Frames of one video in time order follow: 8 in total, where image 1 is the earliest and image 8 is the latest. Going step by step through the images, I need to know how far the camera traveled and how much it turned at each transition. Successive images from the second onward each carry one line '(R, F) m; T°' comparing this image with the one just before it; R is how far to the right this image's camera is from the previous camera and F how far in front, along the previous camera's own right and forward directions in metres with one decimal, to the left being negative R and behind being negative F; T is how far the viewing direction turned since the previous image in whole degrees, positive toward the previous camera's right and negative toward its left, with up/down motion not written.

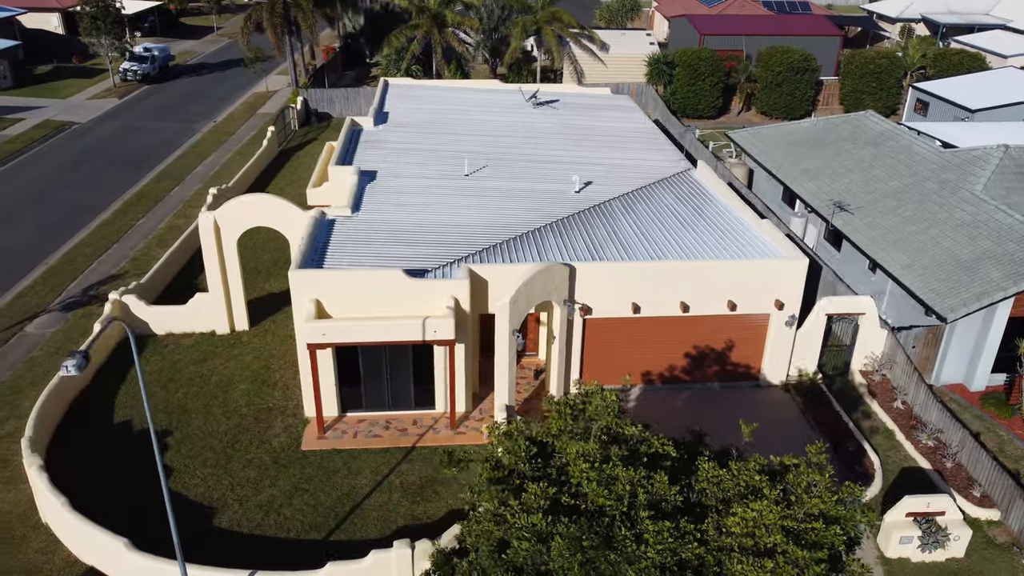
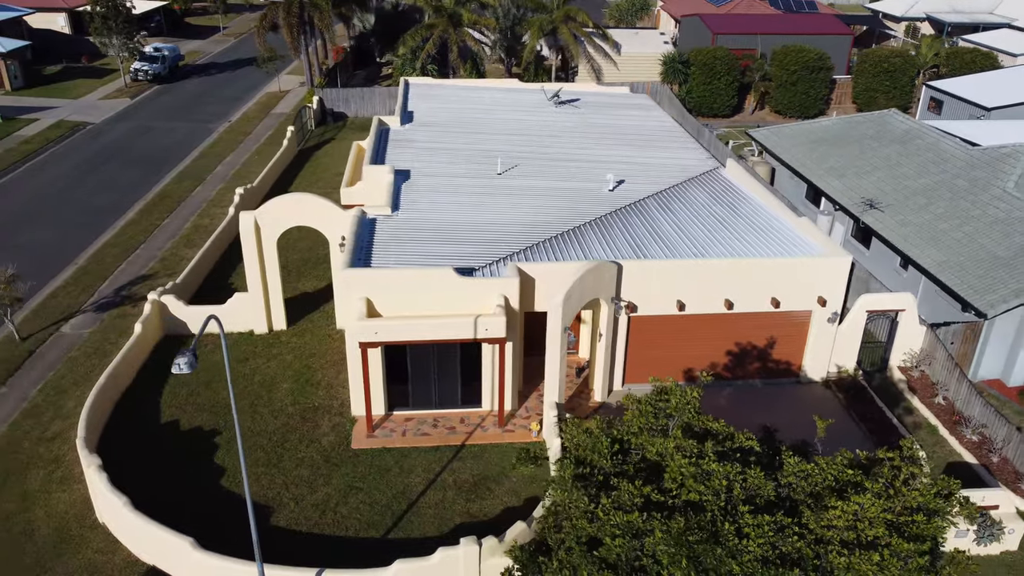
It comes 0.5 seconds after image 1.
(-1.3, -0.1) m; +1°
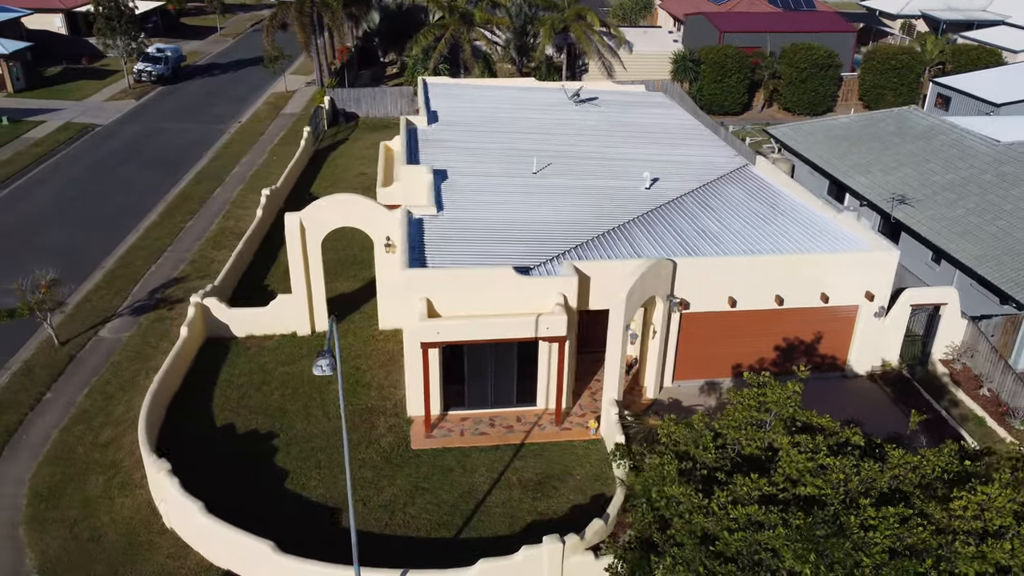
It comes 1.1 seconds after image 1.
(-1.7, 0.0) m; +1°
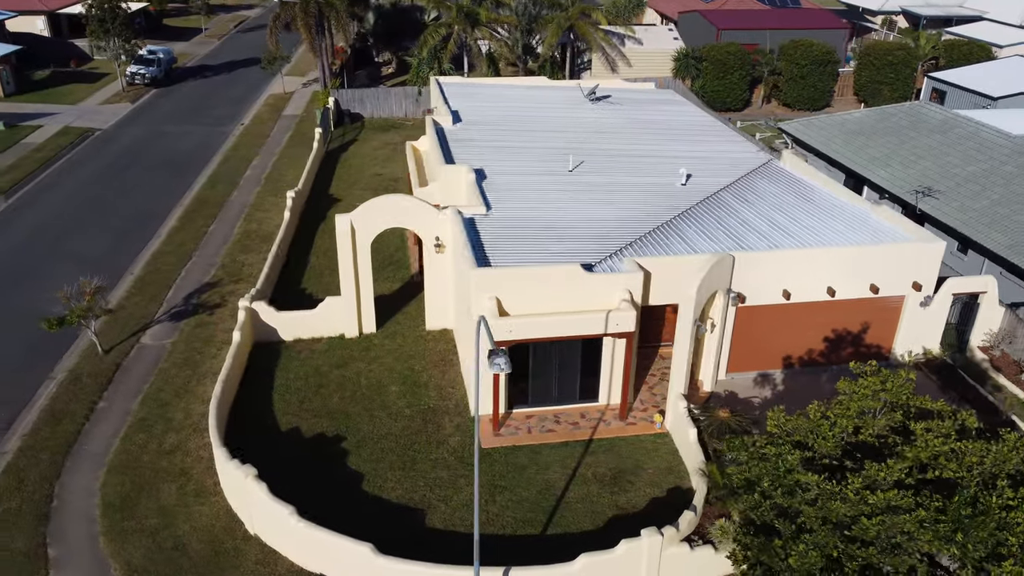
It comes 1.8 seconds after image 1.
(-2.3, -0.1) m; +2°
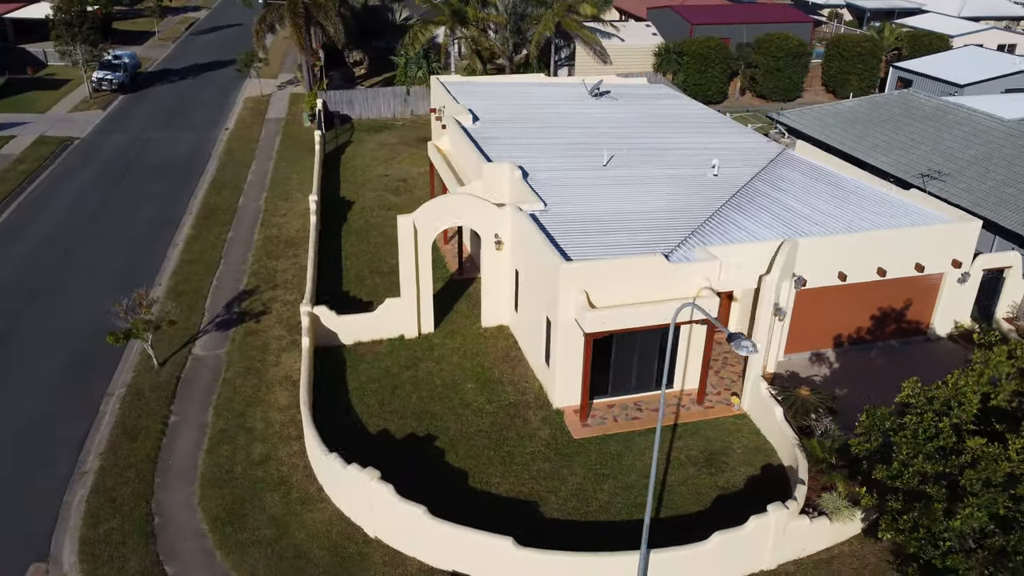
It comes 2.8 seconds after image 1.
(-3.6, -0.1) m; +5°
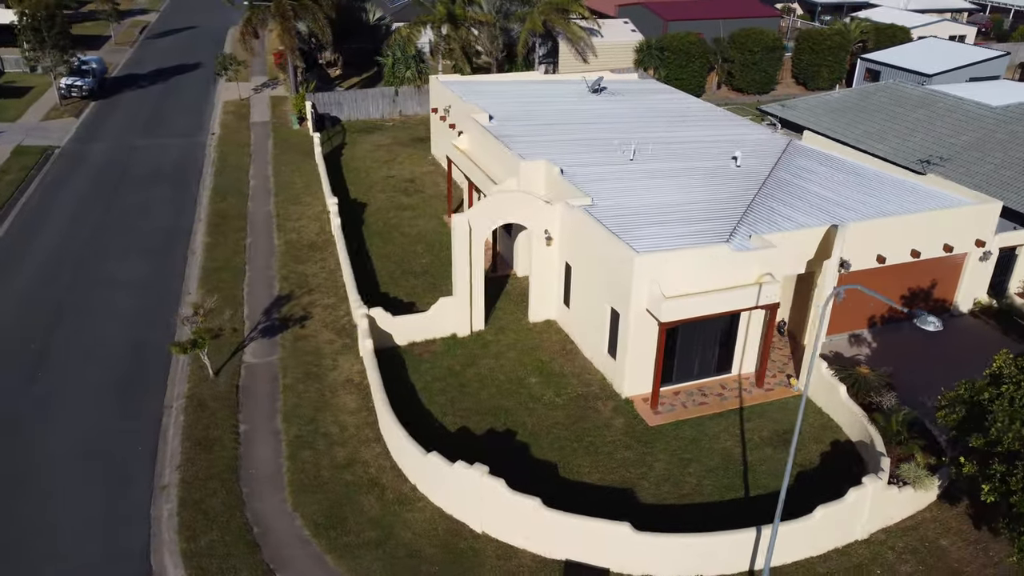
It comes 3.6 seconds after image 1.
(-3.2, -0.2) m; +4°
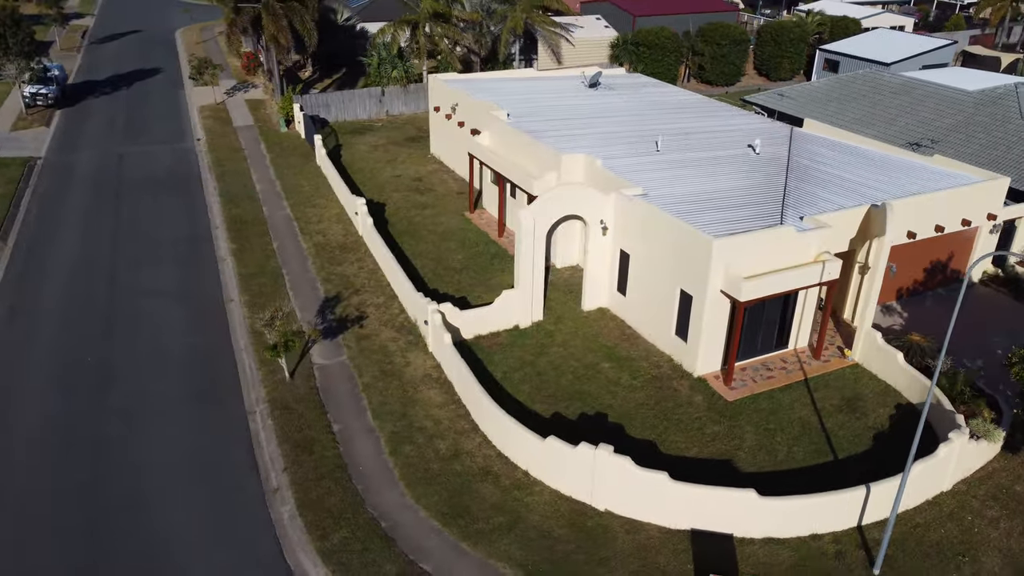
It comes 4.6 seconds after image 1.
(-3.9, -0.4) m; +5°
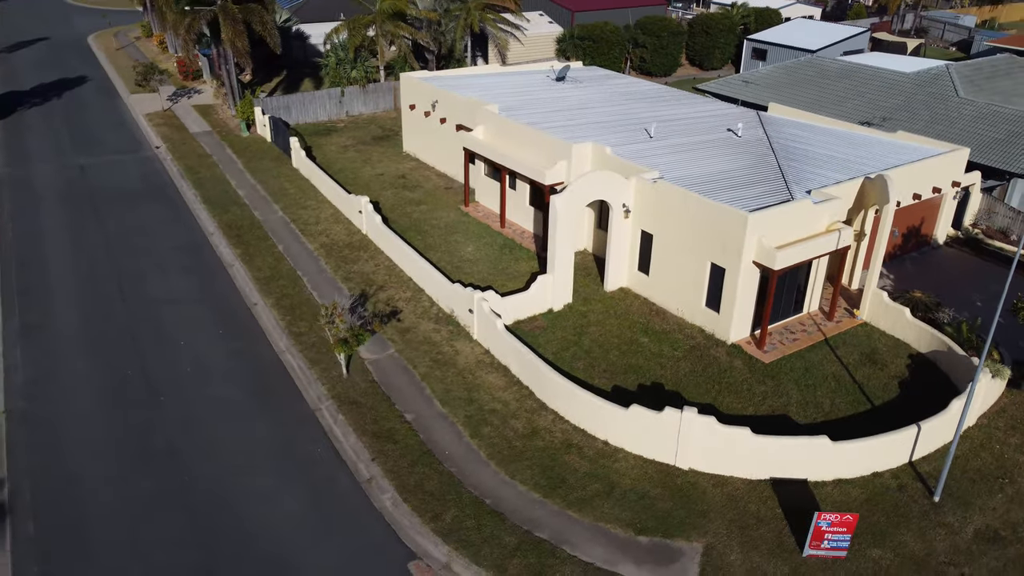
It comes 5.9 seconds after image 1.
(-4.0, -0.6) m; +7°
